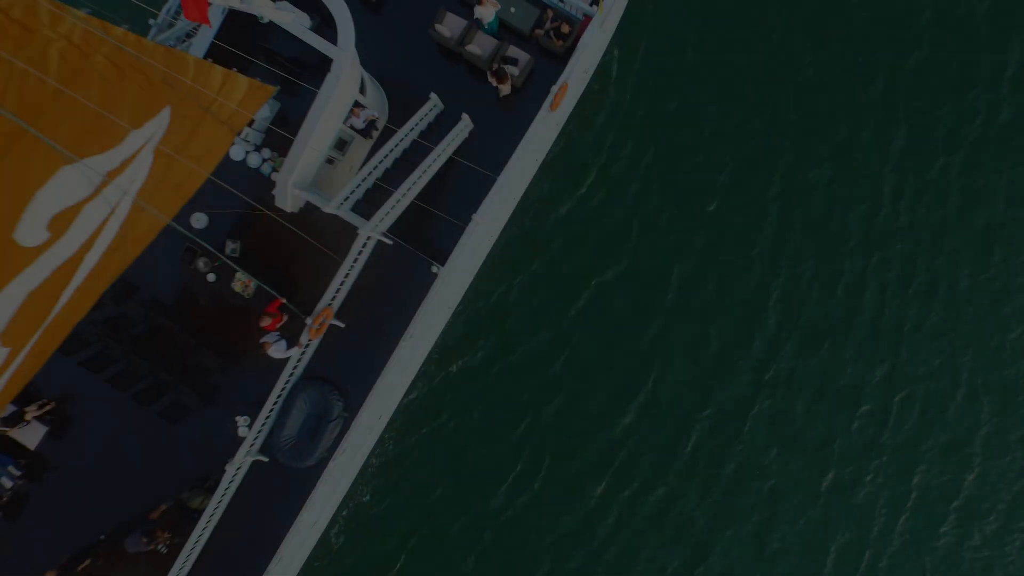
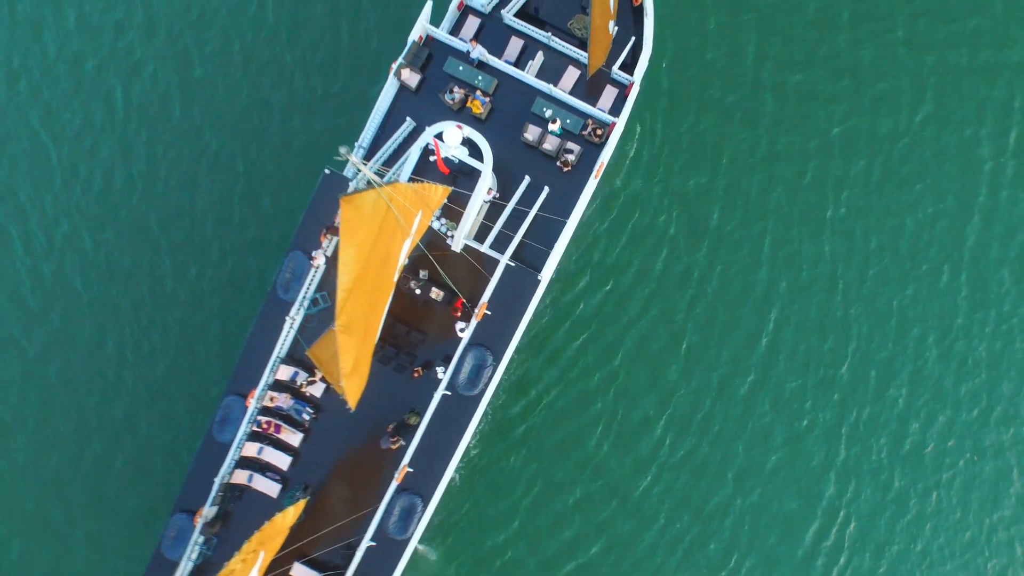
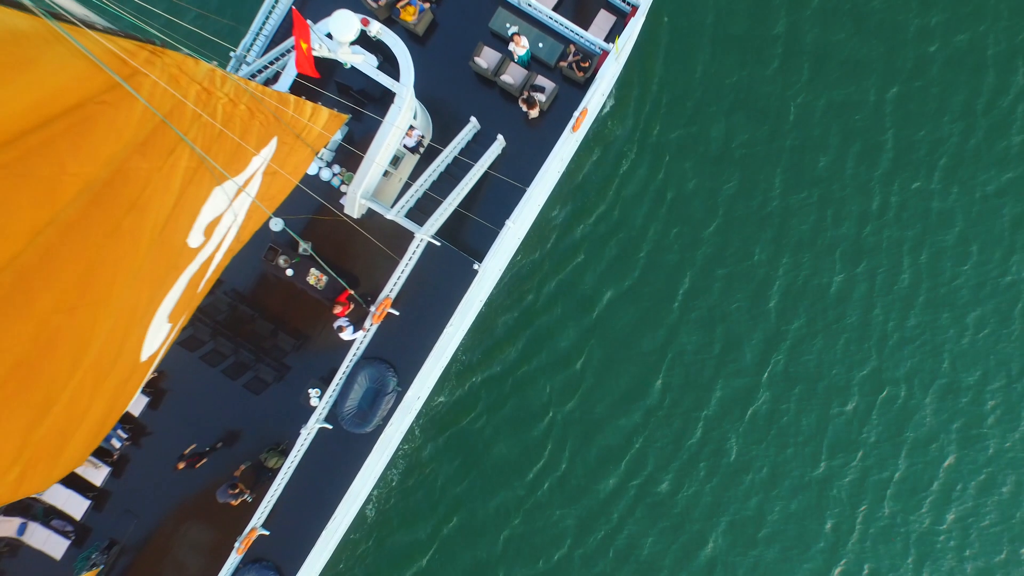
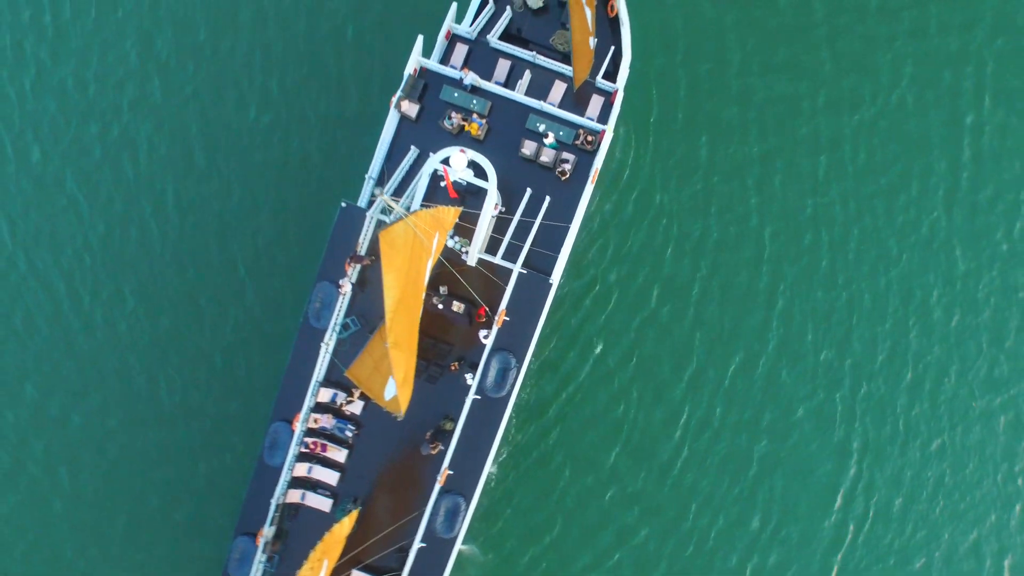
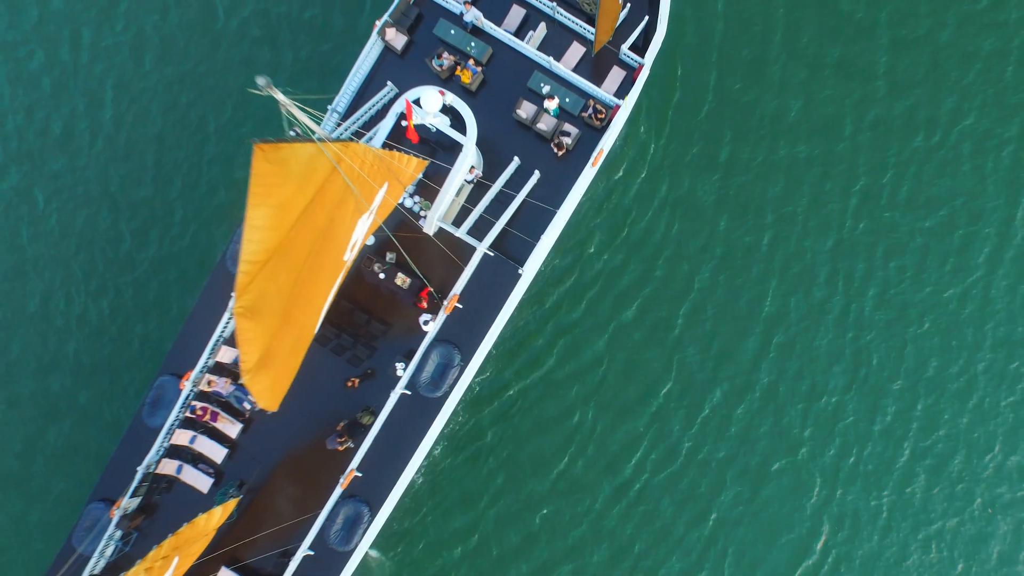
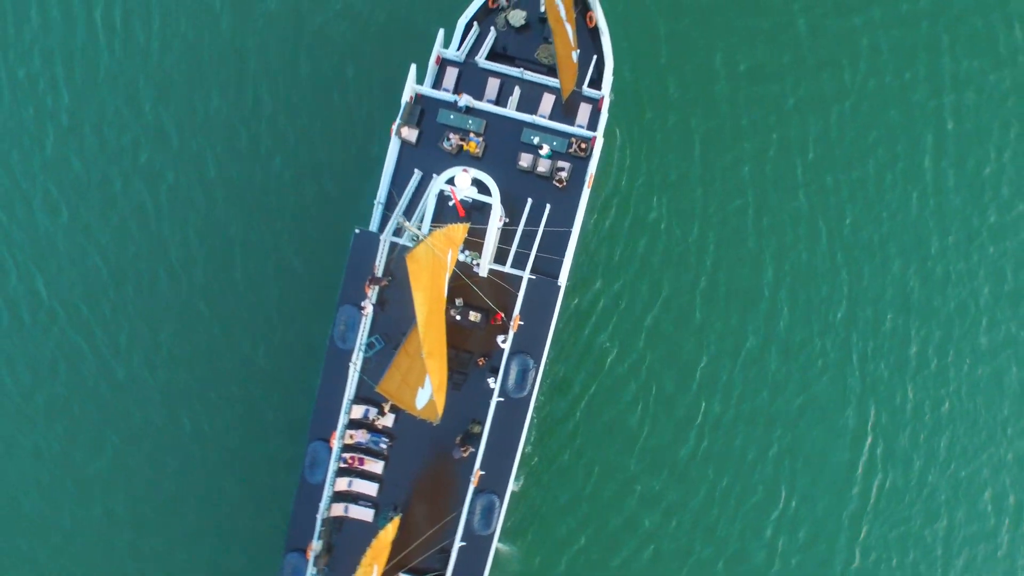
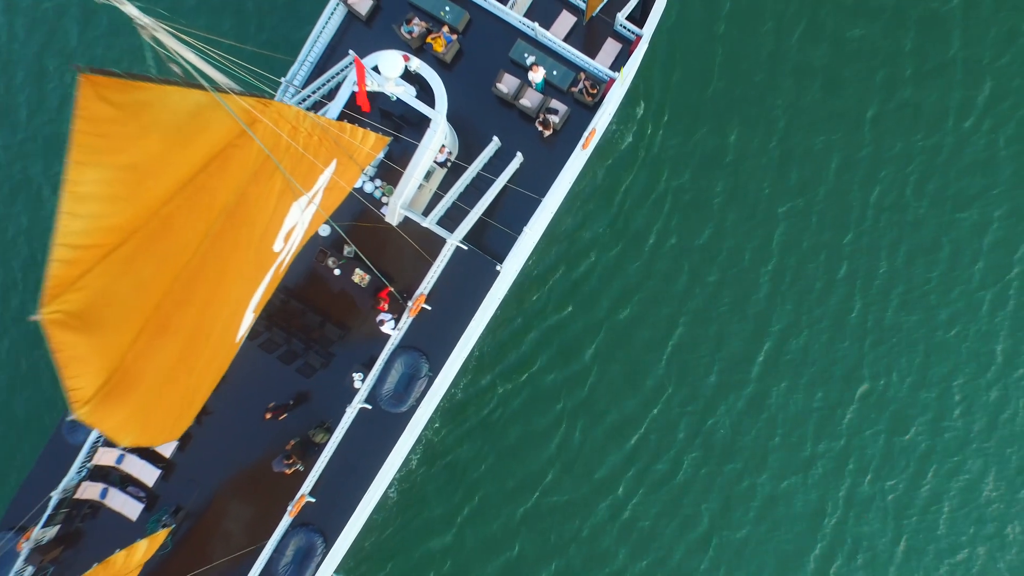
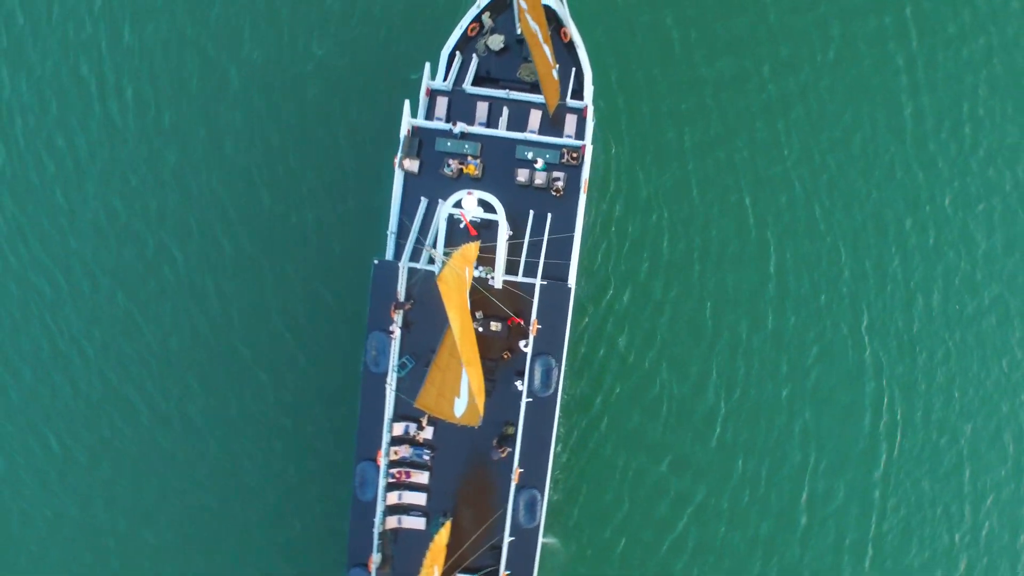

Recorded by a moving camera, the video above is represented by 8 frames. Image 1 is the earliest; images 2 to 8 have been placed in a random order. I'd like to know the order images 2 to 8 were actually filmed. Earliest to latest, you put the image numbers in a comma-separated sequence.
3, 7, 5, 2, 4, 6, 8
